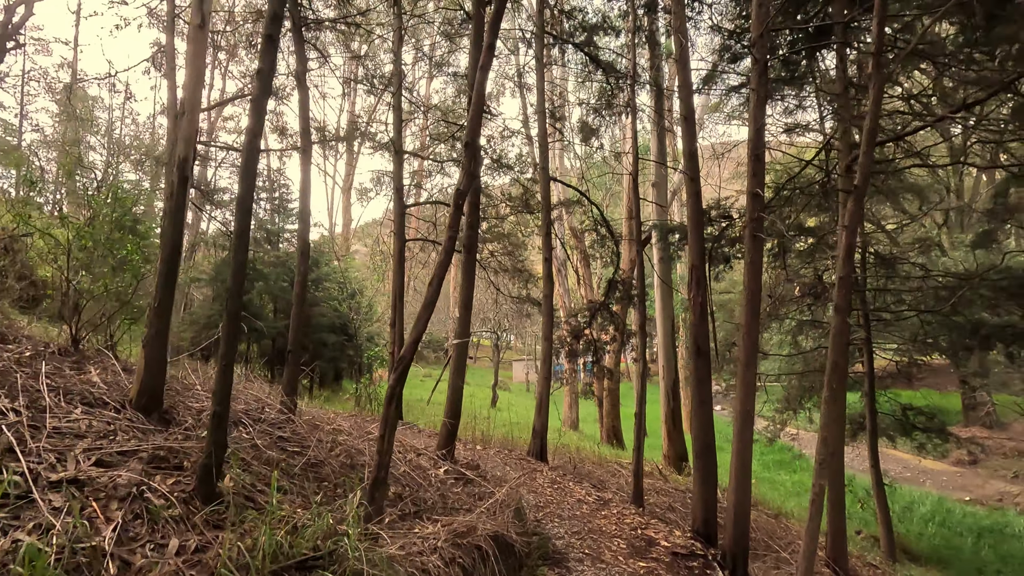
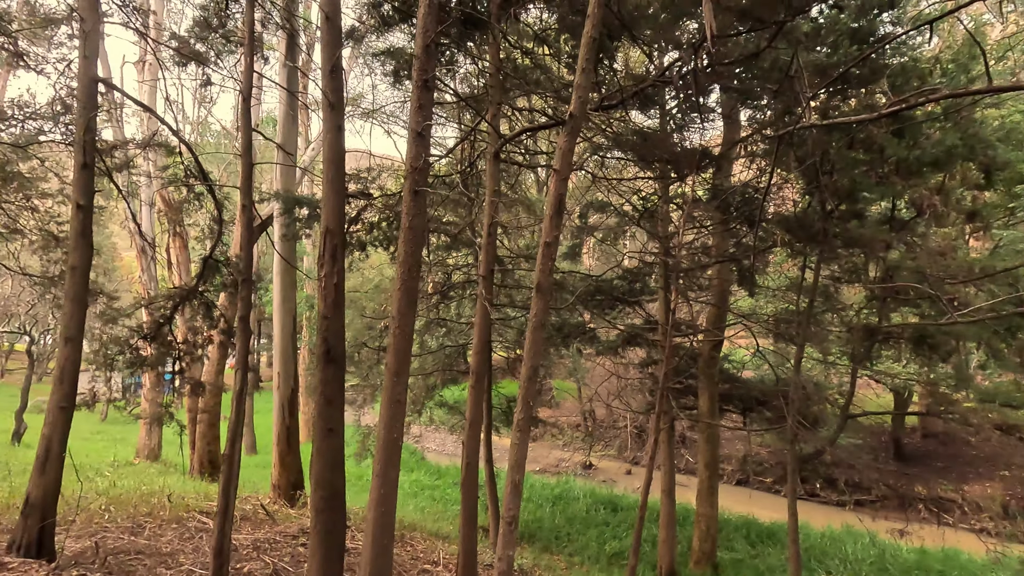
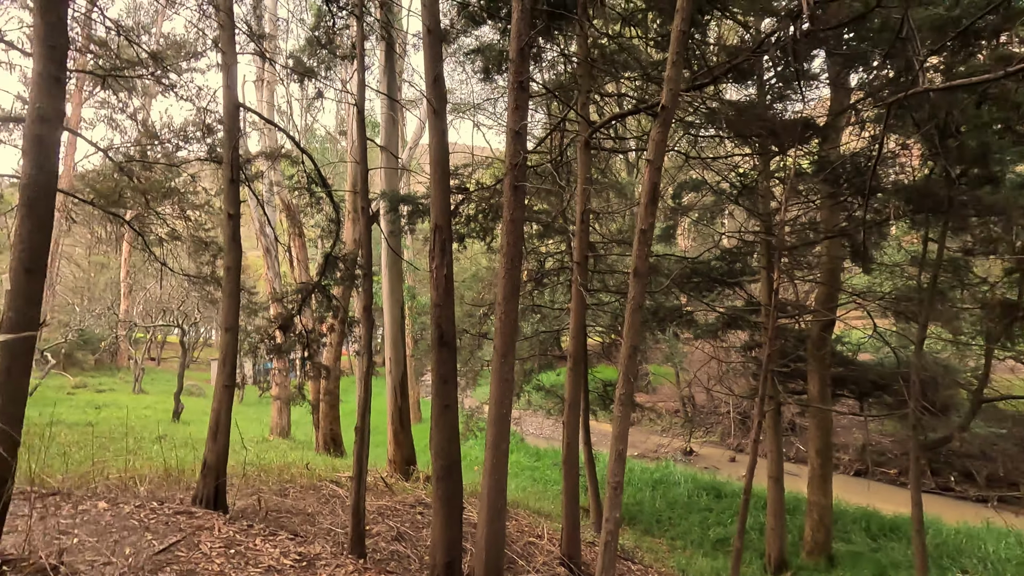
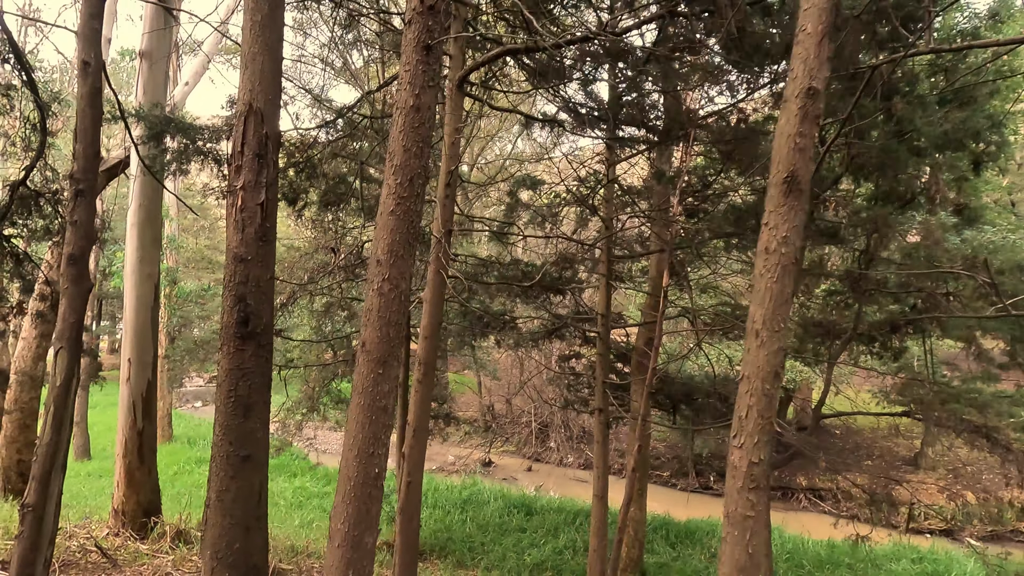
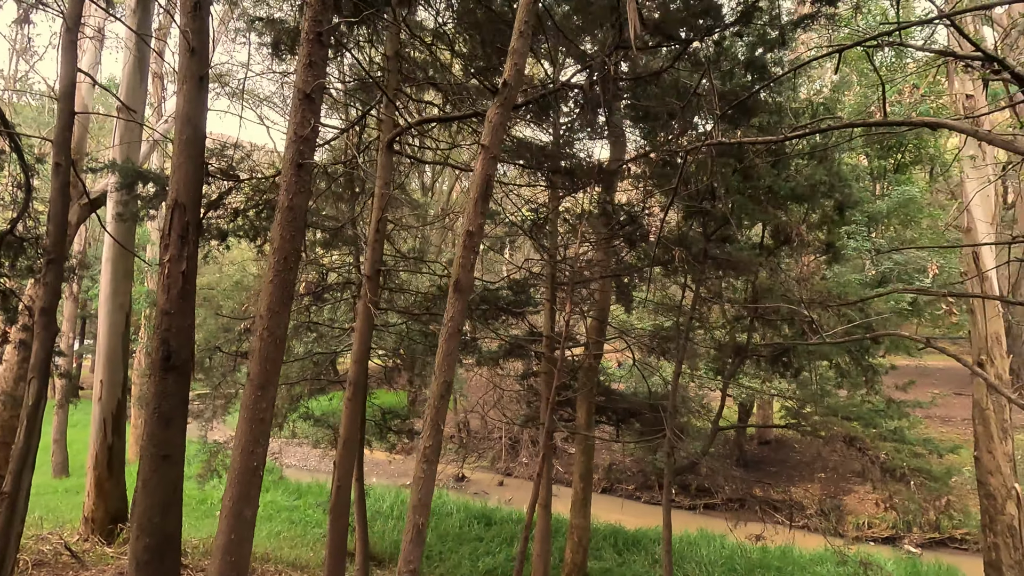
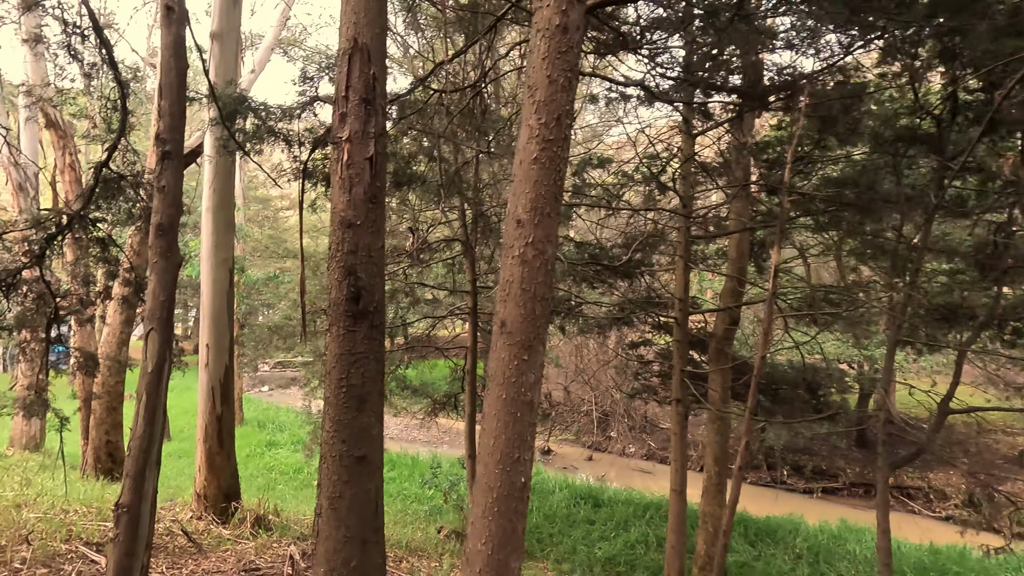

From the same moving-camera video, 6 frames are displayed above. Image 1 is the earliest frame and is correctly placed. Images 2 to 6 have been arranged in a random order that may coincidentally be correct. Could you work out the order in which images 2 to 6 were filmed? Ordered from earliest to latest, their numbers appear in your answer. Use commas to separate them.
3, 2, 5, 4, 6
